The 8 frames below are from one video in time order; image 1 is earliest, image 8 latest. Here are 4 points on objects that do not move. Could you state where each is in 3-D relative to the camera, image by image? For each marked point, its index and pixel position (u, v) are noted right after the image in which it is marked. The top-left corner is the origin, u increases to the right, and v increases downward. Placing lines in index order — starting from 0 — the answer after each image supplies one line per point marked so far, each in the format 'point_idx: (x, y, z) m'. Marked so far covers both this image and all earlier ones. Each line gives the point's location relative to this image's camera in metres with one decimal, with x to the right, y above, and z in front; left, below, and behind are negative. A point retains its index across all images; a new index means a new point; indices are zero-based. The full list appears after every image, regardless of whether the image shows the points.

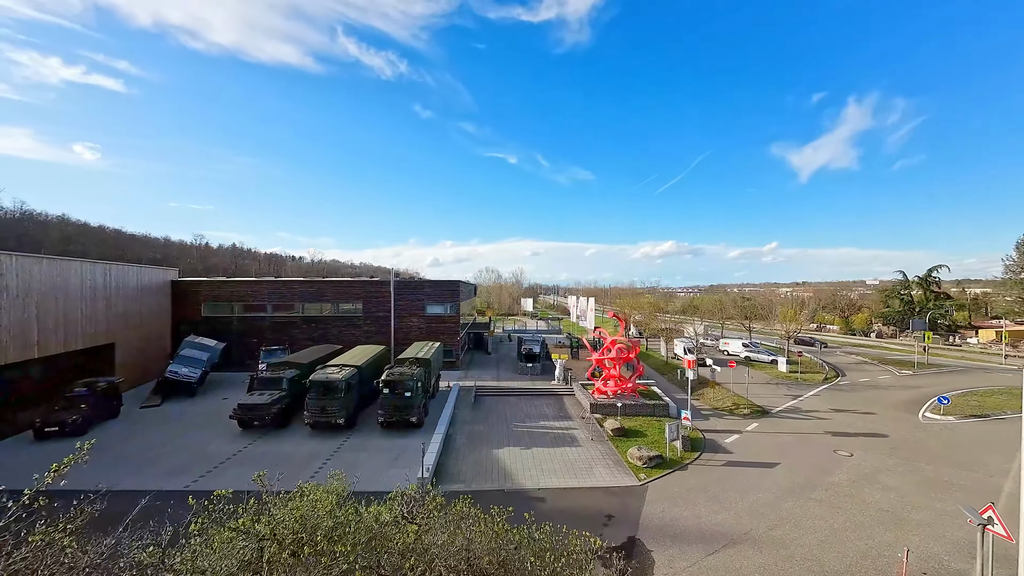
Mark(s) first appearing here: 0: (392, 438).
0: (-5.1, -6.4, +15.8) m
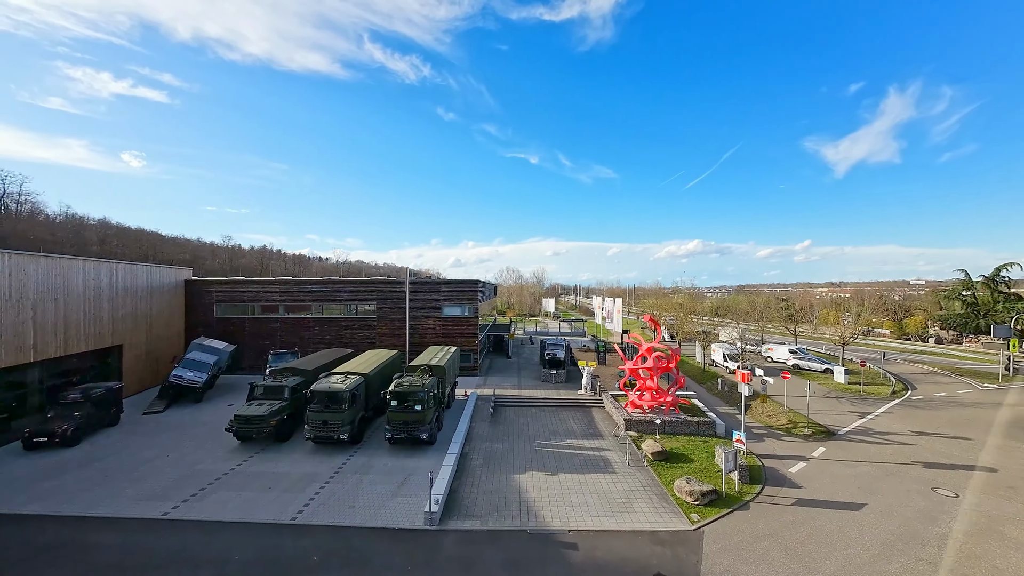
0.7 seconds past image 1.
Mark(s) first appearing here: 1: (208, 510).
0: (-4.3, -6.4, +14.0) m
1: (-8.9, -6.5, +10.8) m
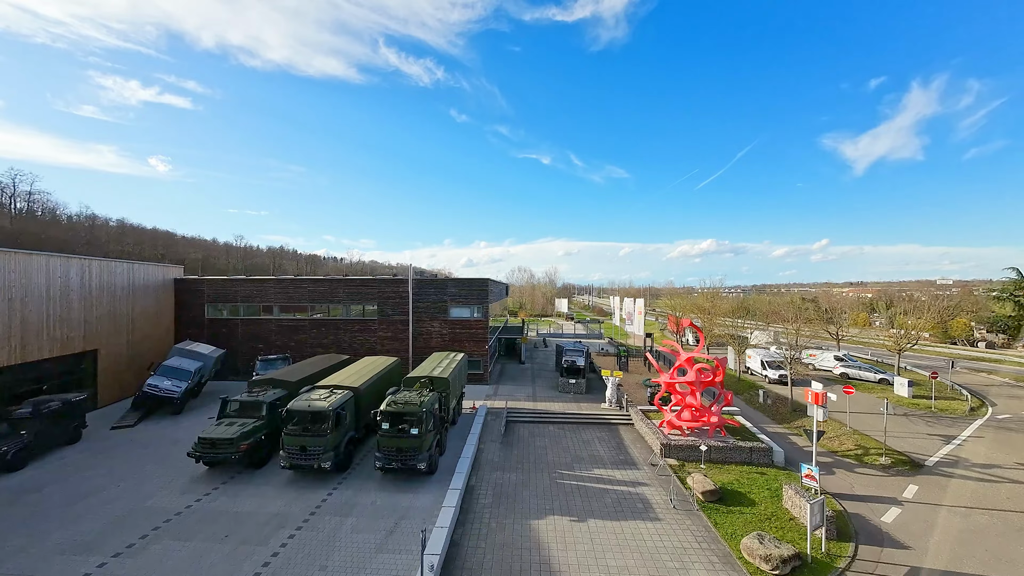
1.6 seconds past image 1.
0: (-3.8, -6.4, +11.5) m
1: (-8.5, -6.4, +8.5) m
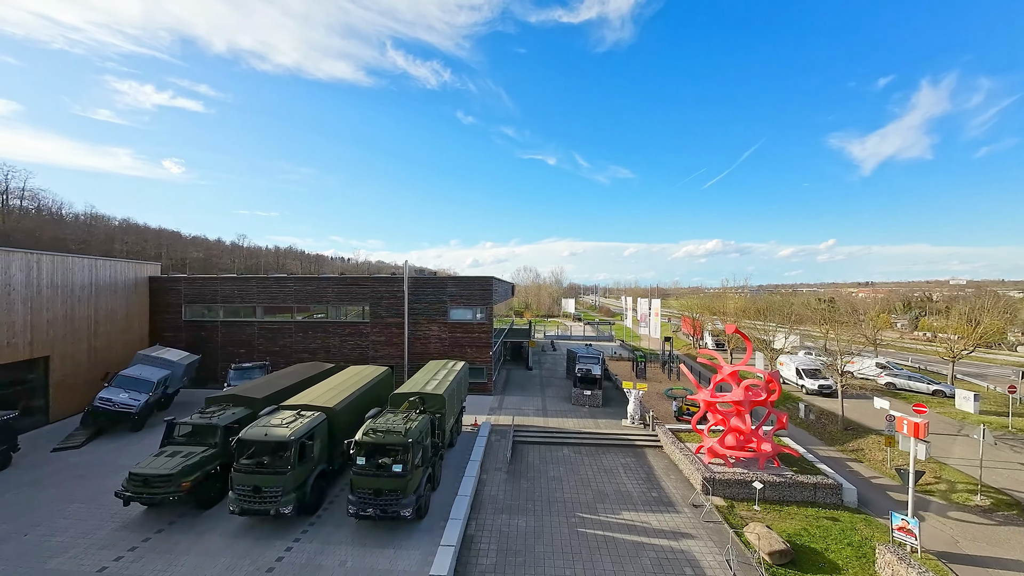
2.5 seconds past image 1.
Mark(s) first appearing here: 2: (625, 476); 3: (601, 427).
0: (-3.5, -6.3, +9.0) m
1: (-8.3, -6.4, +6.0) m
2: (+3.9, -6.5, +13.0) m
3: (+4.1, -6.4, +17.2) m
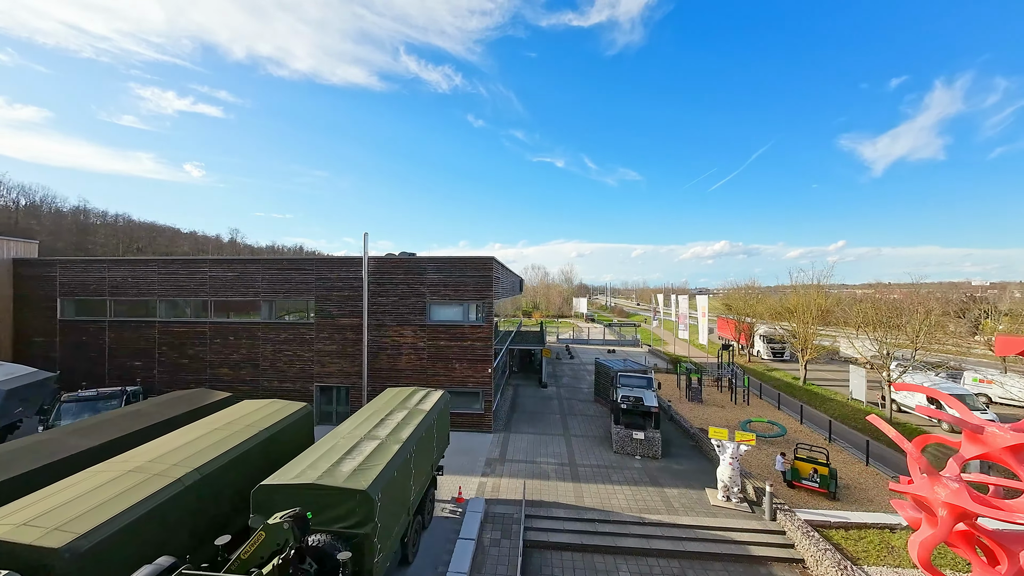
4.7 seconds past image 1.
0: (-3.4, -5.8, +2.0) m
1: (-8.2, -5.8, -0.9) m
2: (+4.1, -5.9, +5.8) m
3: (+4.4, -5.8, +9.9) m
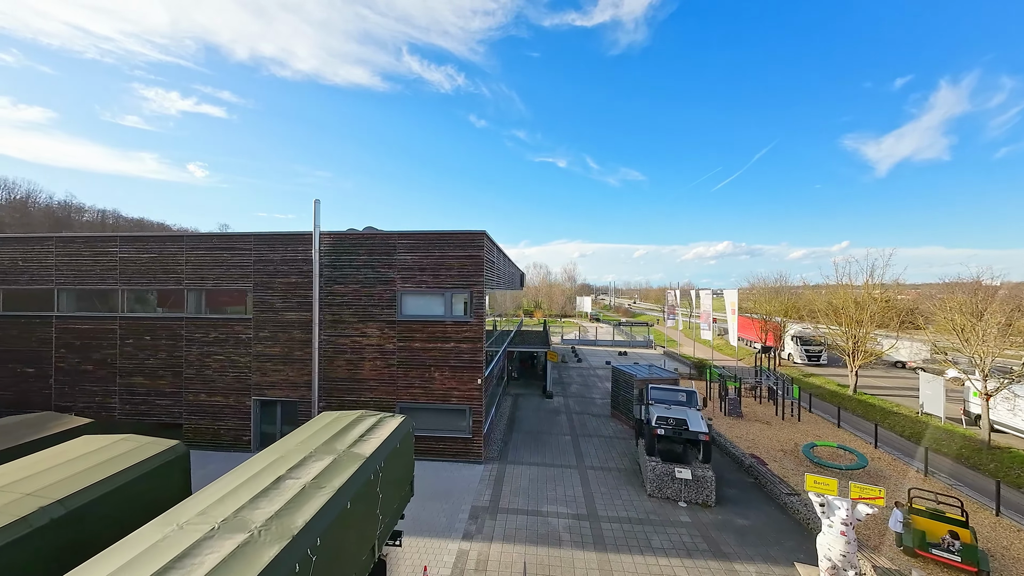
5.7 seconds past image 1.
0: (-3.6, -5.3, -1.6) m
1: (-8.4, -5.3, -4.5) m
2: (+4.0, -5.5, +2.1) m
3: (+4.3, -5.4, +6.3) m
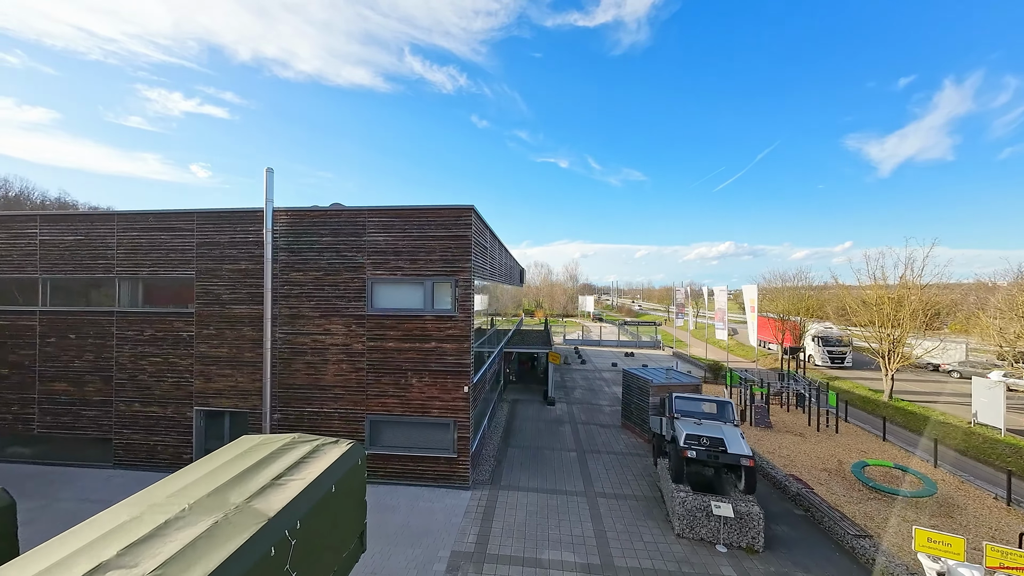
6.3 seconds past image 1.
0: (-3.8, -5.0, -3.6) m
1: (-8.7, -4.9, -6.5) m
2: (+3.8, -5.1, +0.1) m
3: (+4.1, -5.1, +4.3) m
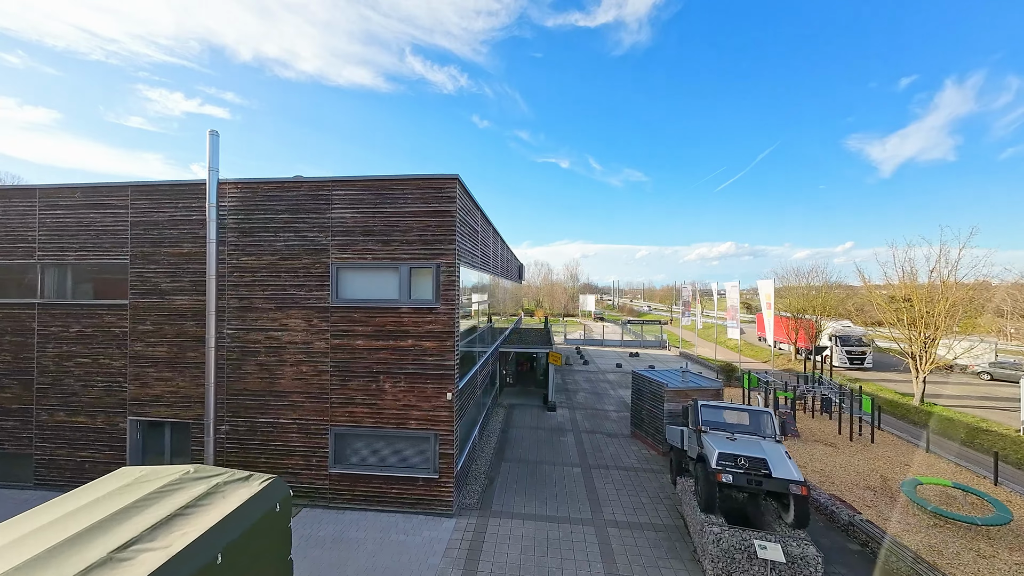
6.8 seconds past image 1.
0: (-4.0, -4.7, -5.2) m
1: (-8.8, -4.6, -8.0) m
2: (+3.6, -4.9, -1.5) m
3: (+3.9, -4.8, +2.7) m
